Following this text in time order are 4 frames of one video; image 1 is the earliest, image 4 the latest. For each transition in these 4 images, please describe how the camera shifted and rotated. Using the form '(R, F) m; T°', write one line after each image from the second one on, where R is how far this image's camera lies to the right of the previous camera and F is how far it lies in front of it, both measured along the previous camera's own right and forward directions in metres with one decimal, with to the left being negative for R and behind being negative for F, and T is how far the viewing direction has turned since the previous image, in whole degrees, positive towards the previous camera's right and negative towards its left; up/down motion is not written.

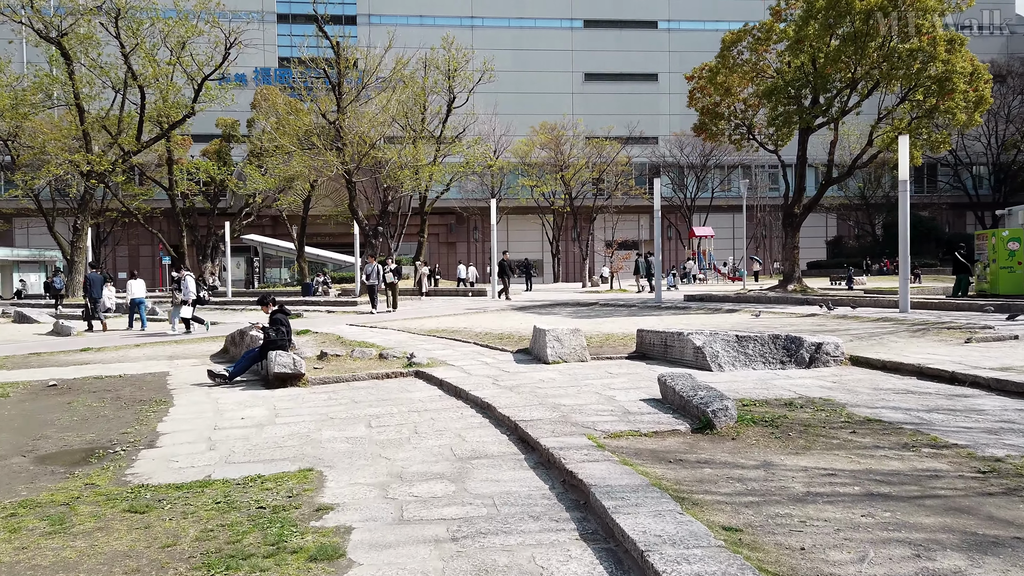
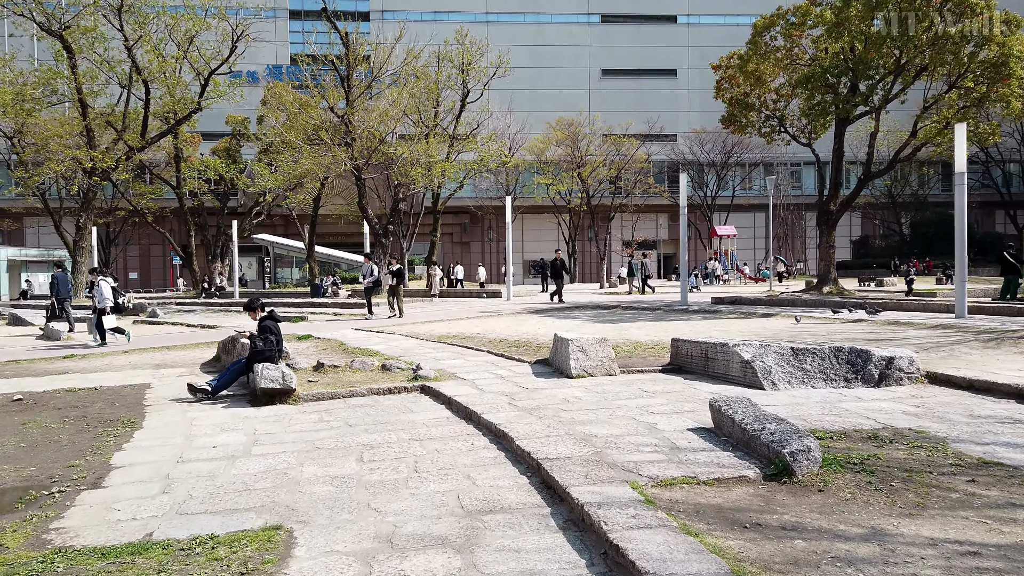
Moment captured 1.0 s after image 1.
(0.0, +1.2) m; -1°
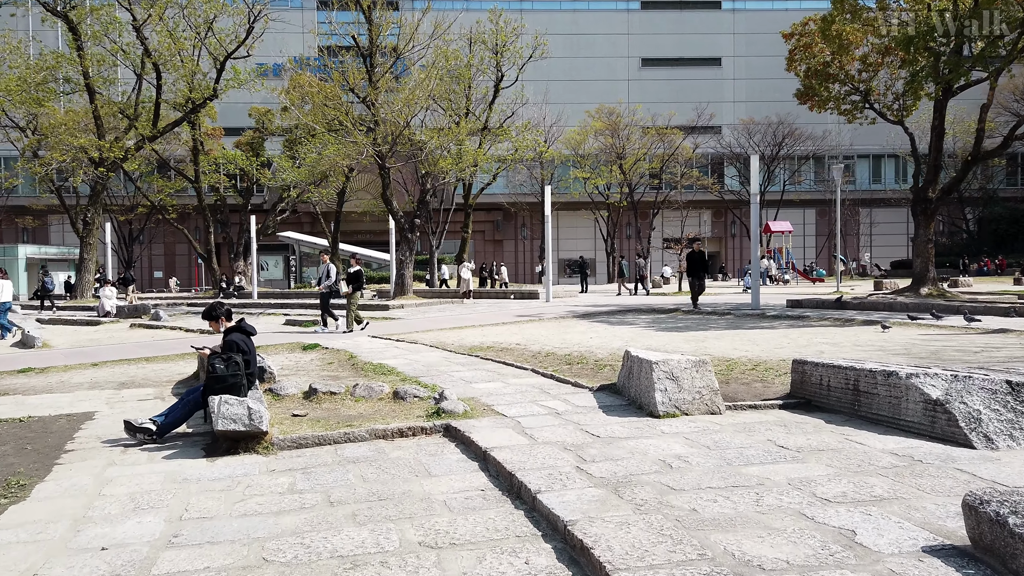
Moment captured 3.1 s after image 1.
(-0.2, +2.5) m; -2°
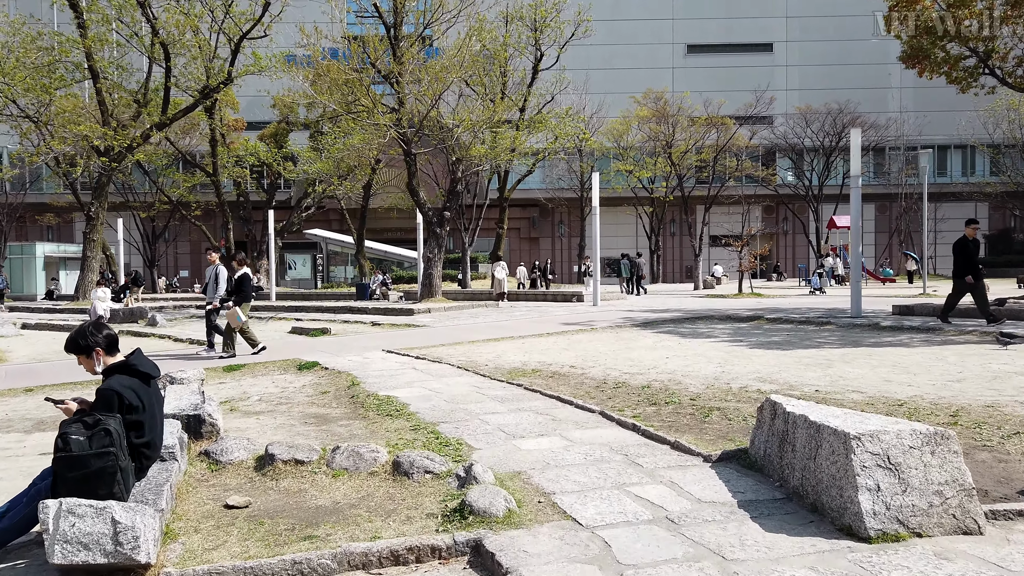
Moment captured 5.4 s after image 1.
(-0.2, +2.7) m; -3°
